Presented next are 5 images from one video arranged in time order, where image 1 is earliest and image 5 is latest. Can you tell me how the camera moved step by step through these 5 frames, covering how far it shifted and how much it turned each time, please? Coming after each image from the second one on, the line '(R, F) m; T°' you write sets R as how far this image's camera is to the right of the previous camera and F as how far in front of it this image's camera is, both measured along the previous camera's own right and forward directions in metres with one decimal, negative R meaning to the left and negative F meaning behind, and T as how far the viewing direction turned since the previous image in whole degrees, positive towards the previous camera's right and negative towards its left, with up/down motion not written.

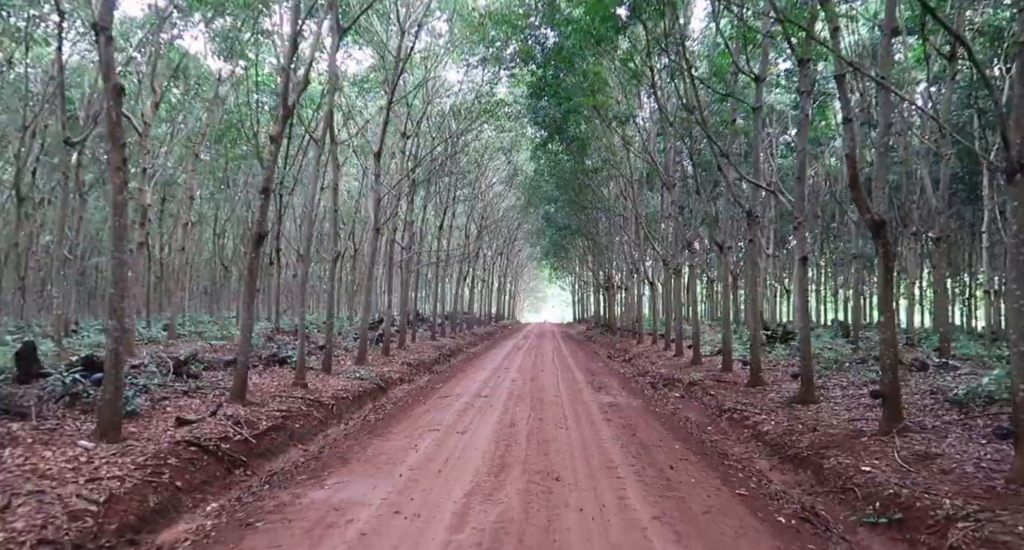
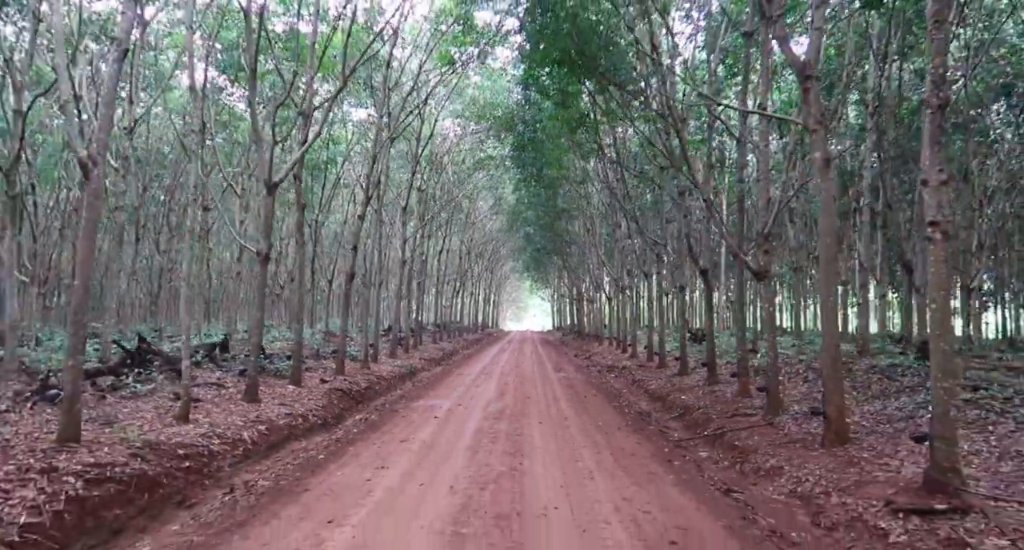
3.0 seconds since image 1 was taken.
(-0.2, -6.4) m; +2°
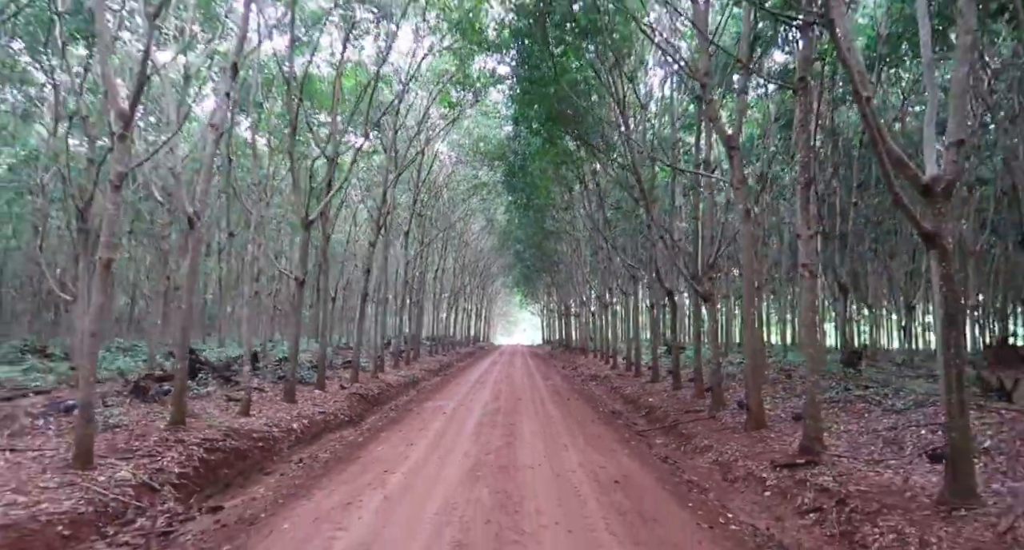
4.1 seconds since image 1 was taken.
(-0.1, -2.3) m; +1°
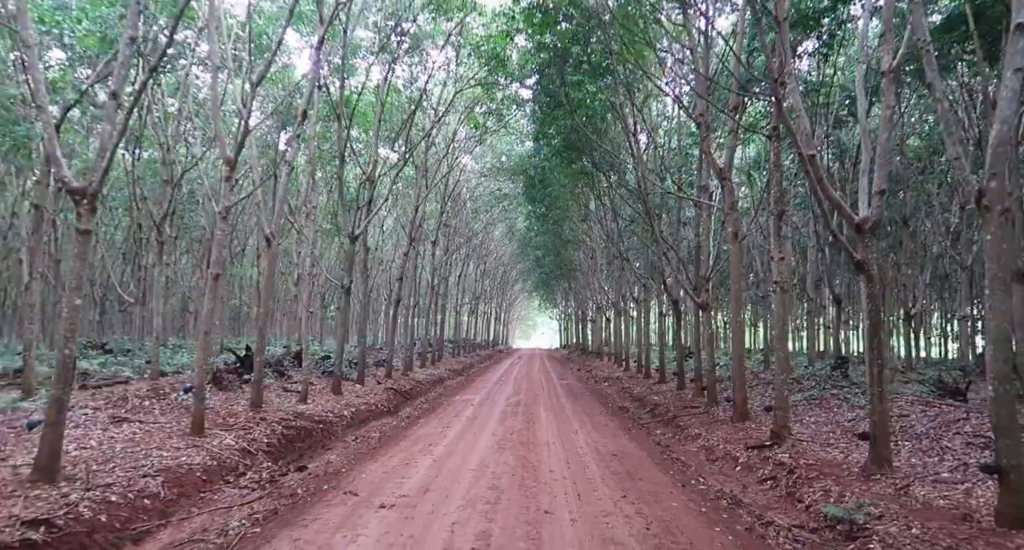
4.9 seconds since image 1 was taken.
(0.0, -1.7) m; -2°
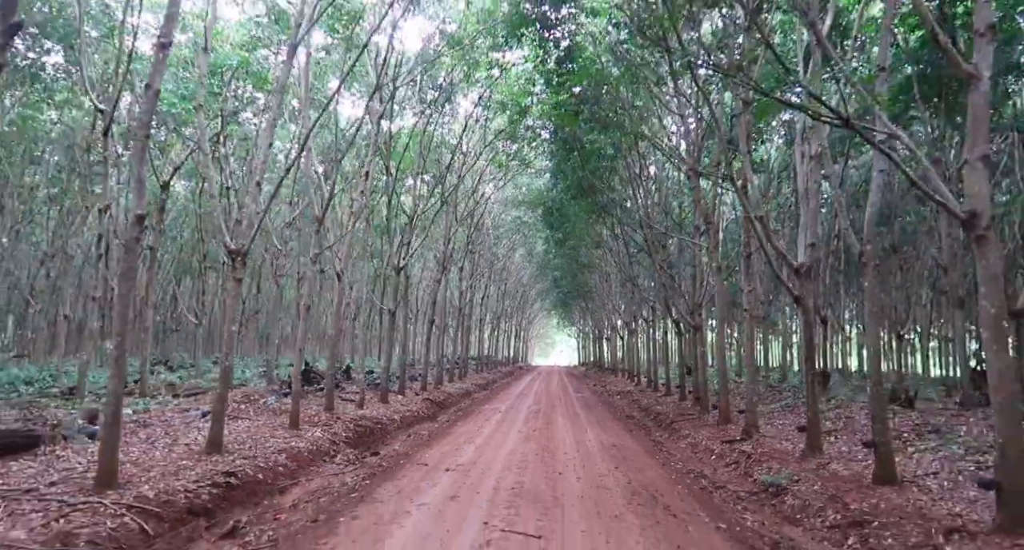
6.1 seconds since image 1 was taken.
(-0.1, -2.5) m; -2°
